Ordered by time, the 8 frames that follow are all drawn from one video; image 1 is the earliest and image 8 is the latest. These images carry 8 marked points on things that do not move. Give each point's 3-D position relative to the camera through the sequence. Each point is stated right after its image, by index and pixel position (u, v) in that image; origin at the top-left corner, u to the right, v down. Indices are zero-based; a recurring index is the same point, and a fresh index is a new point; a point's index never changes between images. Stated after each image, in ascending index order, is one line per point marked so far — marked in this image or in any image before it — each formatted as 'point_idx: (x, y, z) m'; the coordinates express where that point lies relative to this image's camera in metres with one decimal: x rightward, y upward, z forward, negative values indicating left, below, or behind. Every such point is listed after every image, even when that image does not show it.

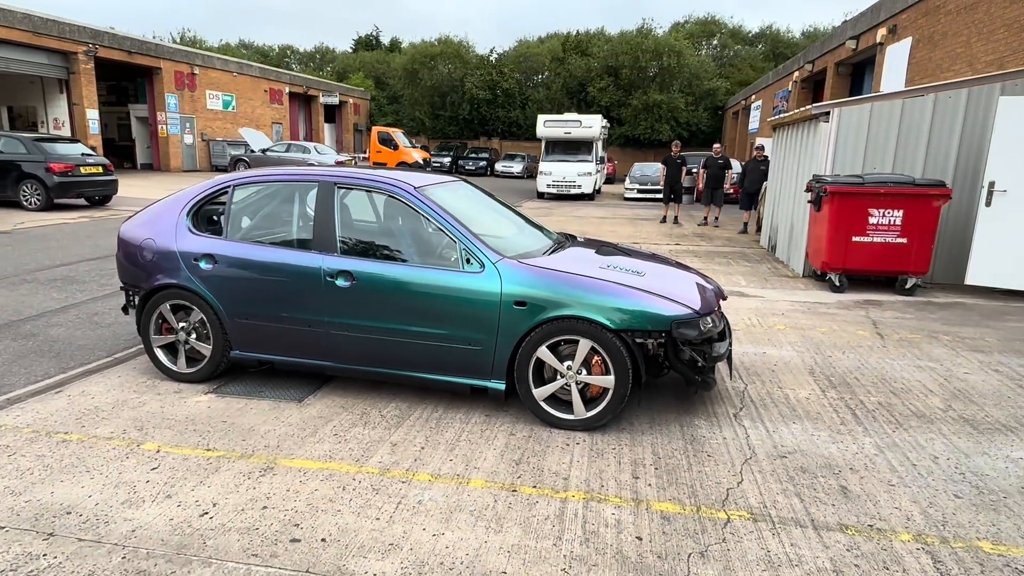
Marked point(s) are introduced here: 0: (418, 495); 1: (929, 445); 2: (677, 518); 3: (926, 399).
0: (-0.4, -1.0, +3.0) m
1: (+2.5, -0.9, +3.7) m
2: (+0.8, -1.0, +2.9) m
3: (+2.9, -0.8, +4.4) m
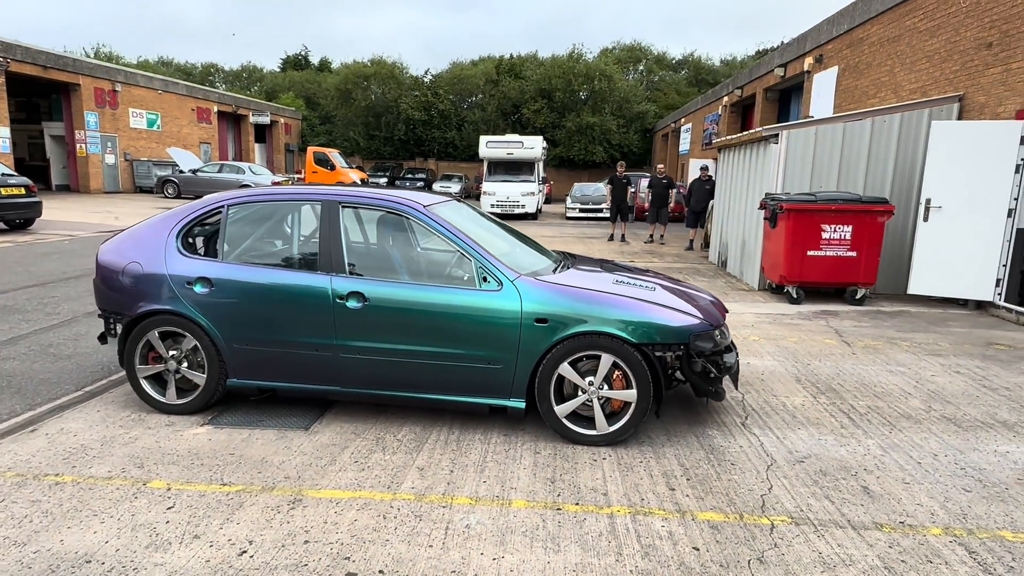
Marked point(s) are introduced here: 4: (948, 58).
0: (-0.2, -1.1, +2.9) m
1: (+2.6, -1.0, +3.9) m
2: (+1.0, -1.1, +2.9) m
3: (+3.0, -0.8, +4.7) m
4: (+6.2, +3.3, +9.0) m
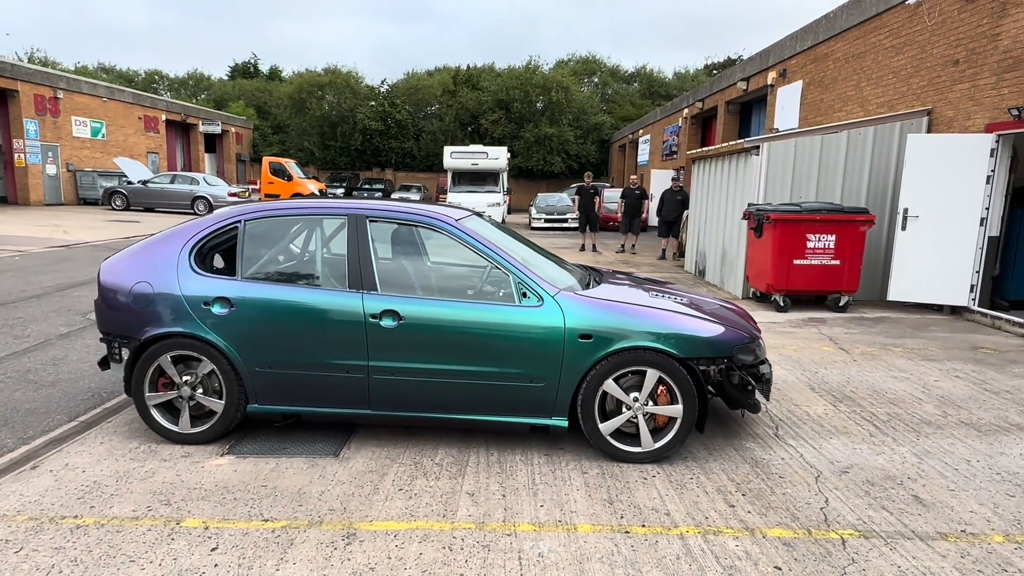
0: (+0.1, -1.2, +2.8) m
1: (+2.8, -1.0, +4.0) m
2: (+1.3, -1.2, +2.9) m
3: (+3.1, -0.9, +4.8) m
4: (+6.0, +3.2, +9.4) m
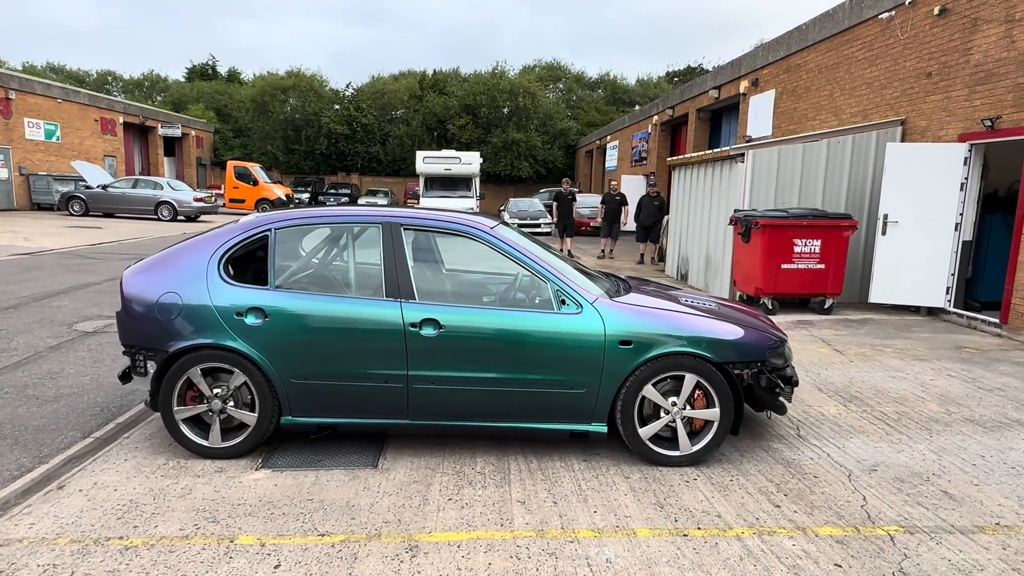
0: (+0.4, -1.2, +2.8) m
1: (+3.0, -1.0, +4.2) m
2: (+1.6, -1.2, +3.0) m
3: (+3.3, -0.9, +5.0) m
4: (+5.8, +3.1, +9.8) m
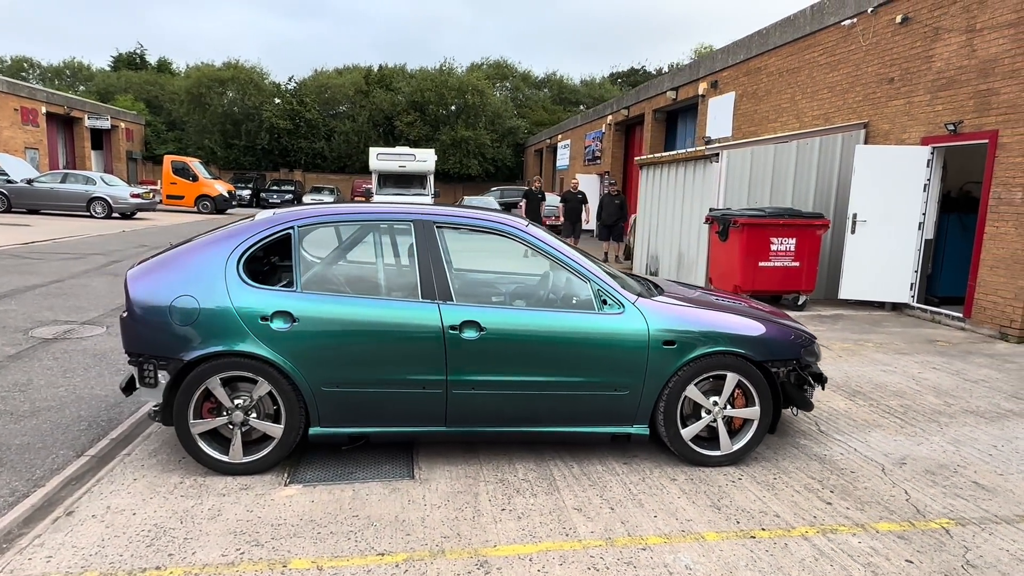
0: (+0.7, -1.2, +2.8) m
1: (+3.2, -1.0, +4.4) m
2: (+1.9, -1.2, +3.0) m
3: (+3.4, -0.9, +5.2) m
4: (+5.4, +3.2, +10.2) m
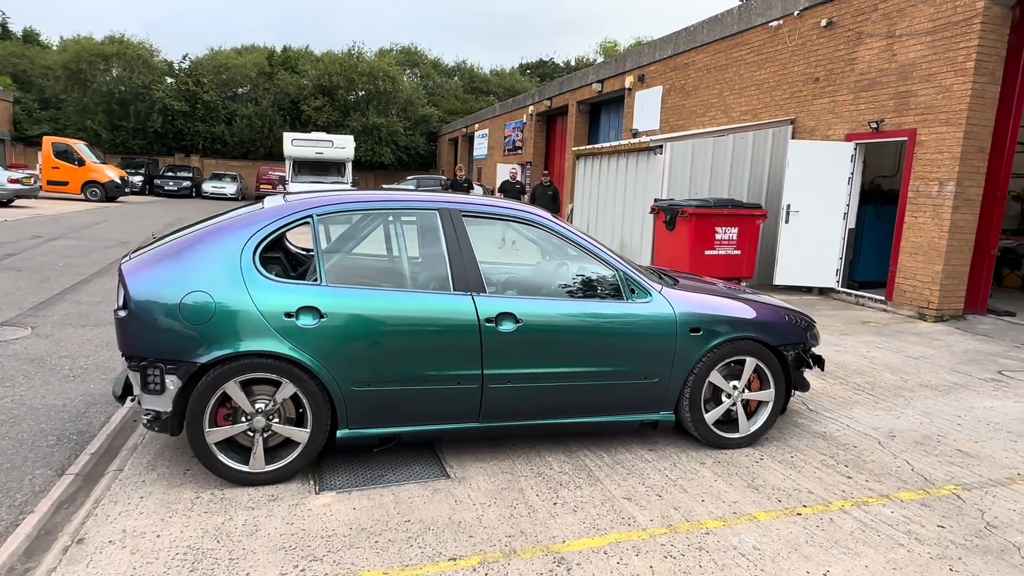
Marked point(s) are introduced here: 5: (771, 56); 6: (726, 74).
0: (+1.0, -1.1, +2.8) m
1: (+3.3, -0.9, +4.8) m
2: (+2.2, -1.1, +3.3) m
3: (+3.3, -0.8, +5.7) m
4: (+4.5, +3.4, +10.8) m
5: (+4.5, +4.0, +10.9) m
6: (+4.1, +4.1, +12.1) m
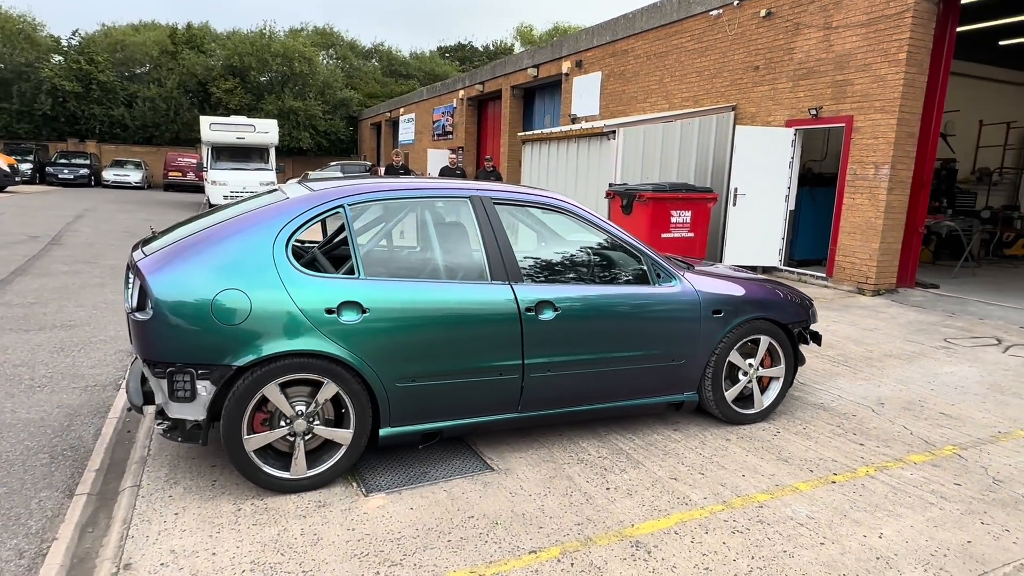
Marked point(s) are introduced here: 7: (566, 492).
0: (+1.3, -1.1, +3.0) m
1: (+3.3, -0.7, +5.2) m
2: (+2.4, -1.0, +3.5) m
3: (+3.2, -0.6, +6.0) m
4: (+3.6, +3.8, +11.2) m
5: (+3.6, +4.4, +11.3) m
6: (+3.0, +4.5, +12.4) m
7: (+0.3, -1.0, +3.1) m
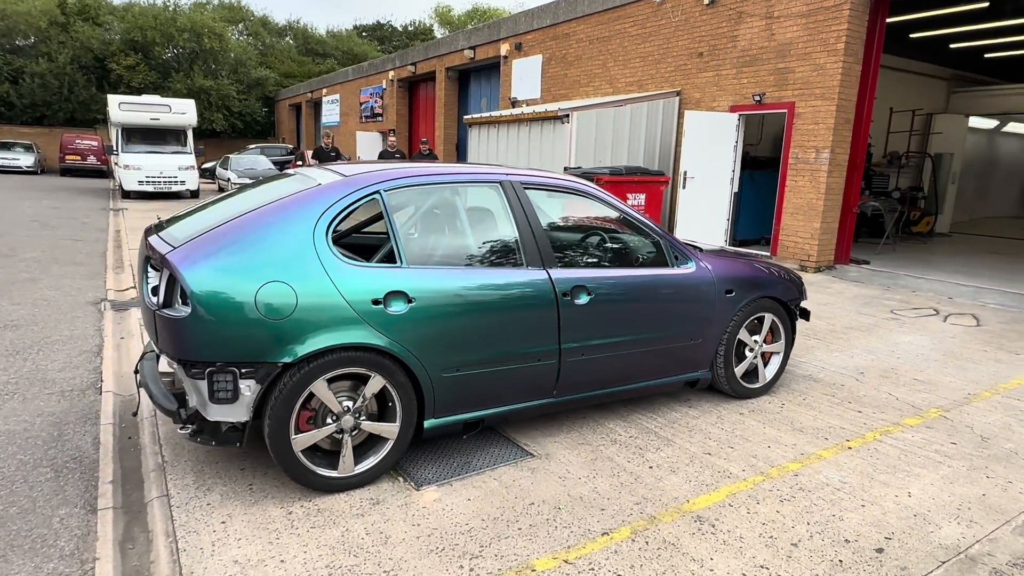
0: (+1.6, -0.9, +3.1) m
1: (+3.2, -0.5, +5.6) m
2: (+2.6, -0.8, +3.9) m
3: (+3.0, -0.3, +6.4) m
4: (+2.7, +4.1, +11.4) m
5: (+2.6, +4.7, +11.5) m
6: (+1.9, +4.8, +12.6) m
7: (+0.5, -0.9, +3.1) m
